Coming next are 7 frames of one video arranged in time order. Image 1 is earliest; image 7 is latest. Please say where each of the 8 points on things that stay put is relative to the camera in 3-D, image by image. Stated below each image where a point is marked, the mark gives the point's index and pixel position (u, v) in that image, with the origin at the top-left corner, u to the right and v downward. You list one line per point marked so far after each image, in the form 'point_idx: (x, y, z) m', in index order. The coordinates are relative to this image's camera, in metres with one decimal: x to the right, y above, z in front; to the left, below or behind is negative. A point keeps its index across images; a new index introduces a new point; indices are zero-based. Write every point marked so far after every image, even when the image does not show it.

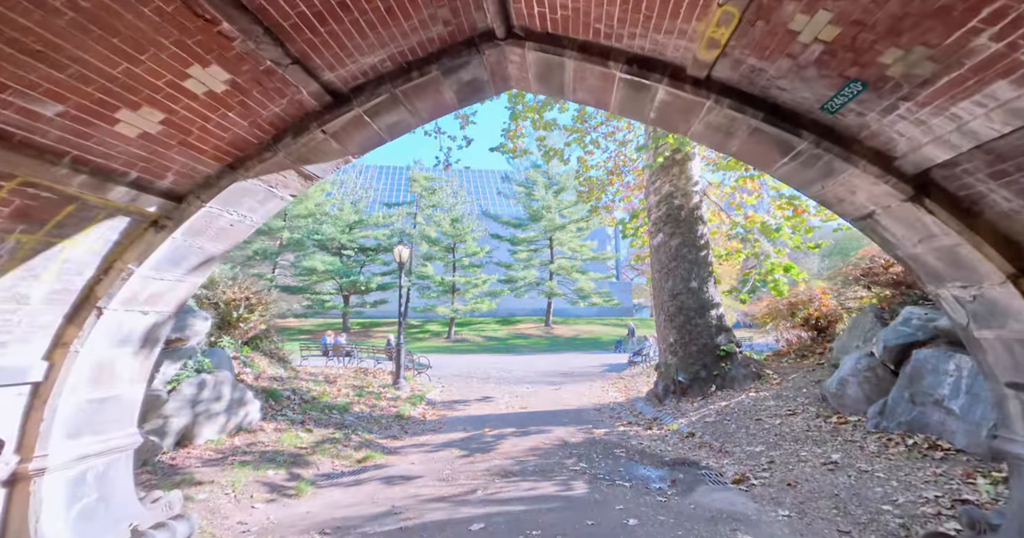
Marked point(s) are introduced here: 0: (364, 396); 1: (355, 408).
0: (-2.9, -2.4, +9.4) m
1: (-2.7, -2.4, +8.3) m
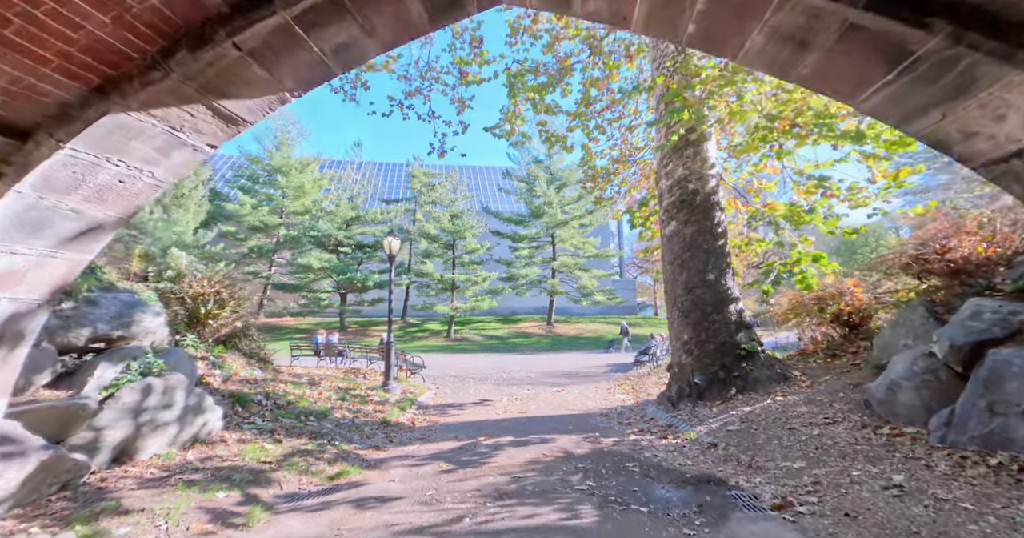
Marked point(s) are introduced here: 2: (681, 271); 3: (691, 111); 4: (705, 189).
0: (-2.9, -2.3, +8.6) m
1: (-2.7, -2.2, +7.5) m
2: (+2.9, 0.0, +8.3) m
3: (+2.8, +2.4, +7.6) m
4: (+3.3, +1.4, +8.3) m
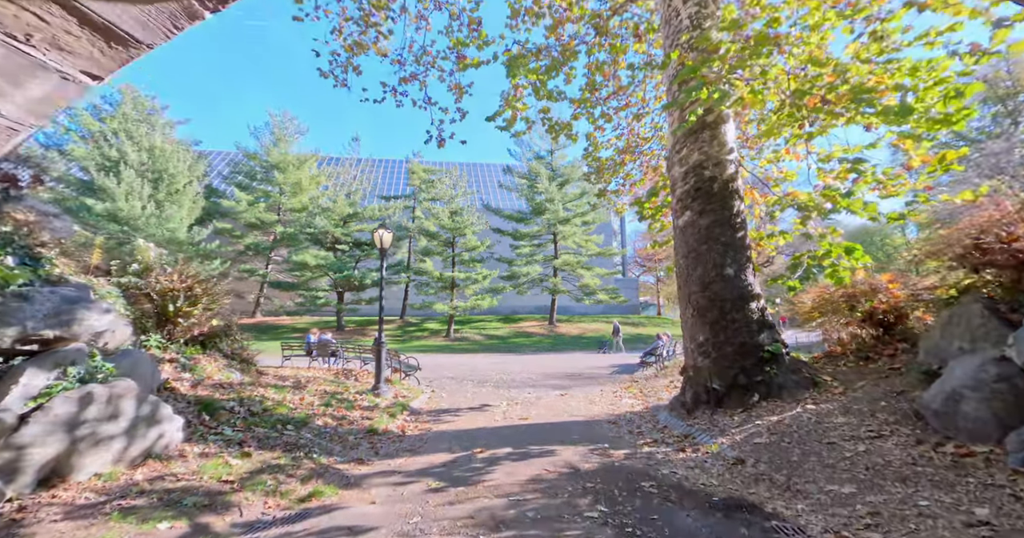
0: (-2.9, -2.2, +7.9) m
1: (-2.7, -2.2, +6.8) m
2: (+2.9, 0.0, +7.6) m
3: (+2.8, +2.5, +6.9) m
4: (+3.3, +1.5, +7.6) m
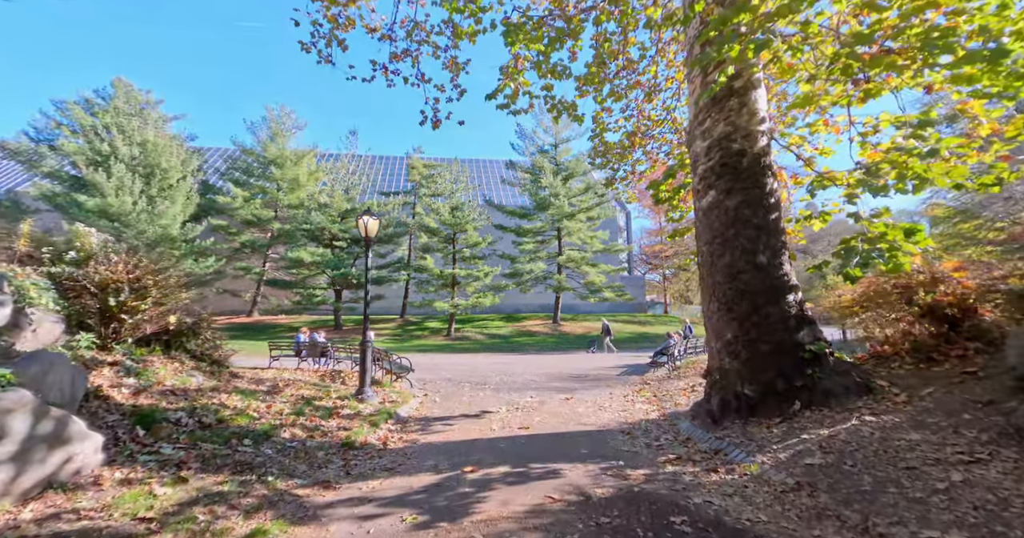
0: (-2.9, -2.1, +7.0) m
1: (-2.7, -2.0, +5.9) m
2: (+2.9, +0.2, +6.6) m
3: (+2.7, +2.7, +5.8) m
4: (+3.3, +1.6, +6.6) m
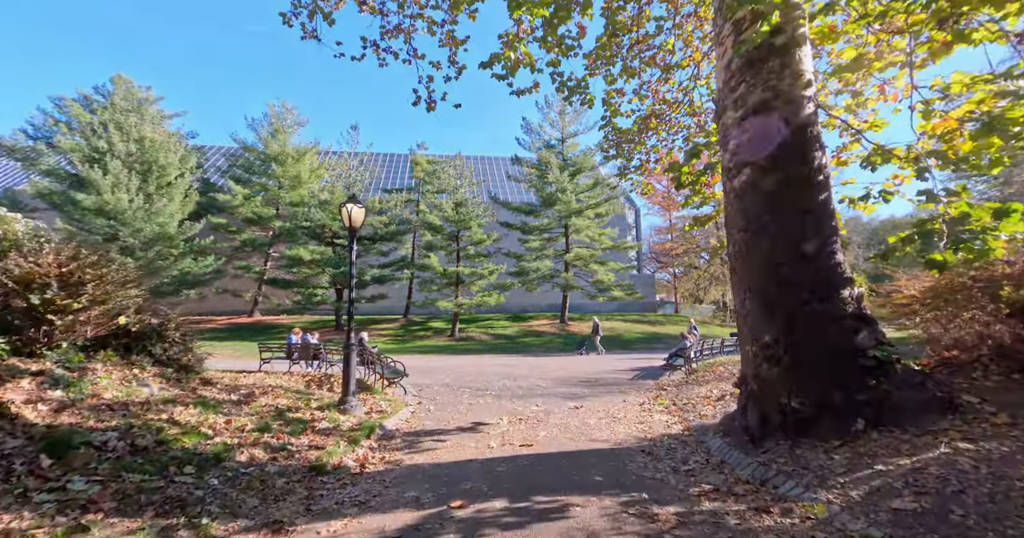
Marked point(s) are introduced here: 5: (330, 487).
0: (-2.9, -2.0, +6.0) m
1: (-2.7, -1.9, +4.9) m
2: (+2.9, +0.3, +5.6) m
3: (+2.7, +2.8, +4.8) m
4: (+3.3, +1.8, +5.6) m
5: (-1.8, -2.1, +4.8) m
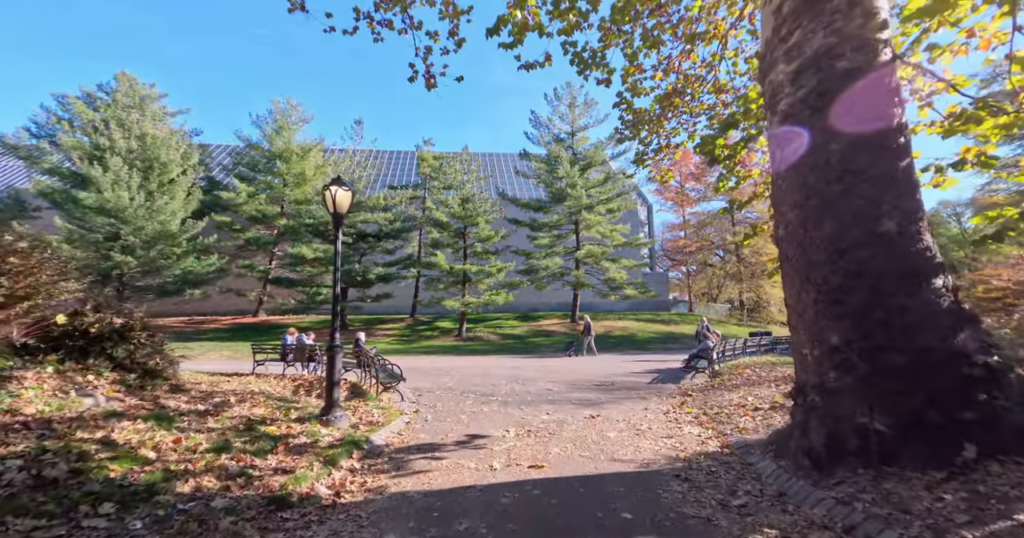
0: (-2.8, -1.8, +5.1) m
1: (-2.7, -1.8, +4.0) m
2: (+2.9, +0.5, +4.6) m
3: (+2.8, +2.9, +3.8) m
4: (+3.3, +1.9, +4.5) m
5: (-1.7, -2.0, +3.8) m
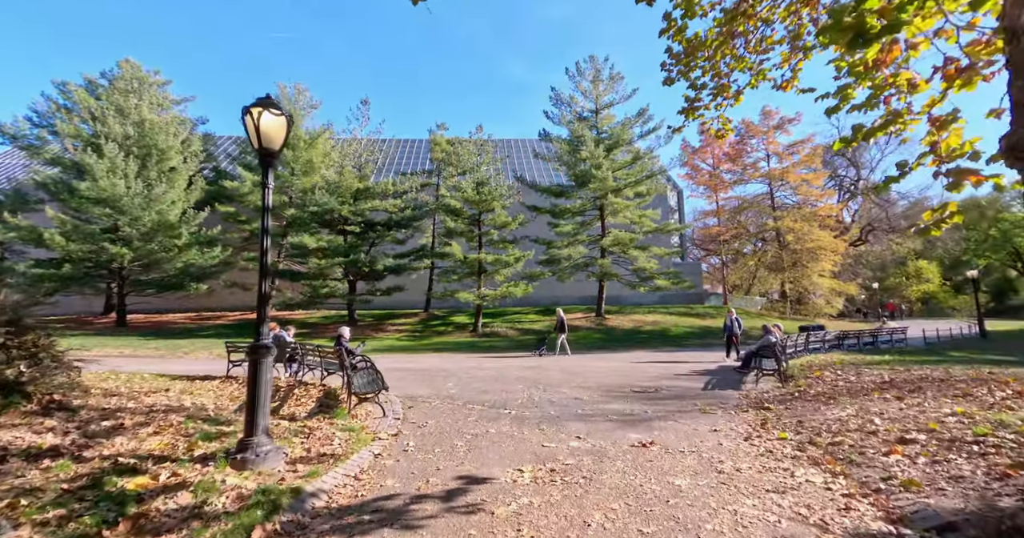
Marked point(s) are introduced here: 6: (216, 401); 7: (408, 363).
0: (-2.8, -1.5, +2.8) m
1: (-2.7, -1.5, +1.7) m
2: (+2.9, +0.8, +2.0) m
3: (+2.7, +3.3, +1.2) m
4: (+3.3, +2.3, +2.0) m
5: (-1.7, -1.7, +1.5) m
6: (-4.3, -1.9, +7.0) m
7: (-3.1, -2.8, +14.4) m
